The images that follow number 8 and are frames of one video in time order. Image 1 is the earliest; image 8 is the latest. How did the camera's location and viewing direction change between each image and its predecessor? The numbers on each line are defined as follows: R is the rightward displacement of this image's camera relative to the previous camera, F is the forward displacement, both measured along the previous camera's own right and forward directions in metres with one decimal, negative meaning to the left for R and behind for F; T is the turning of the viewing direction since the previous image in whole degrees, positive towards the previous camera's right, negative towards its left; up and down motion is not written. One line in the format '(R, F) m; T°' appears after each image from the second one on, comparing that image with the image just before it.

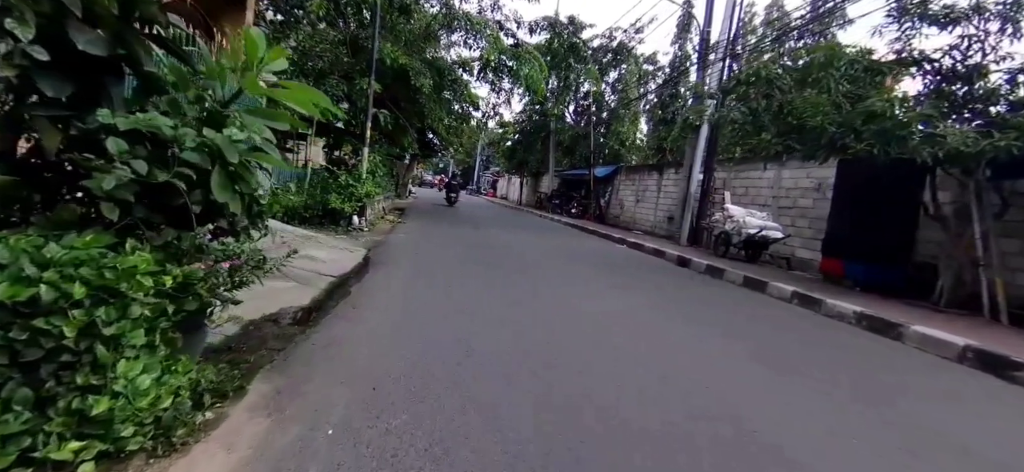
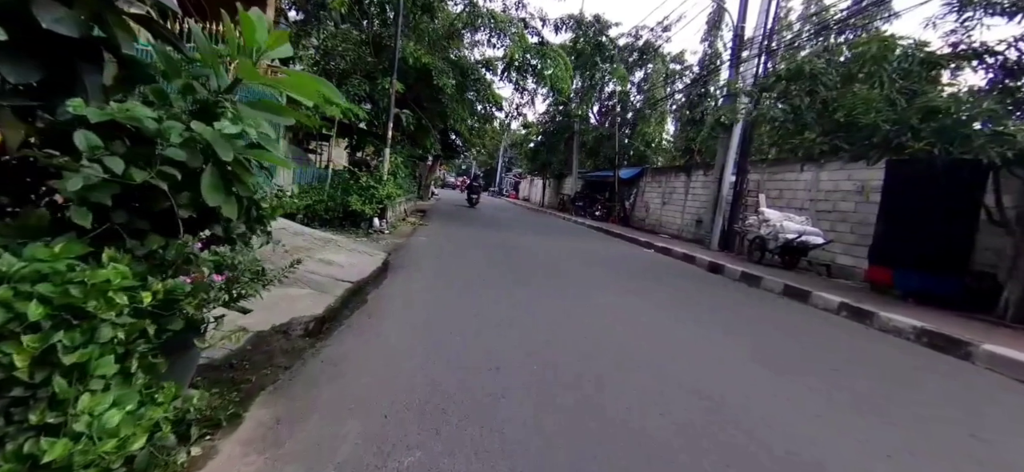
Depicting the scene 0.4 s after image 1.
(0.0, +0.3) m; -3°
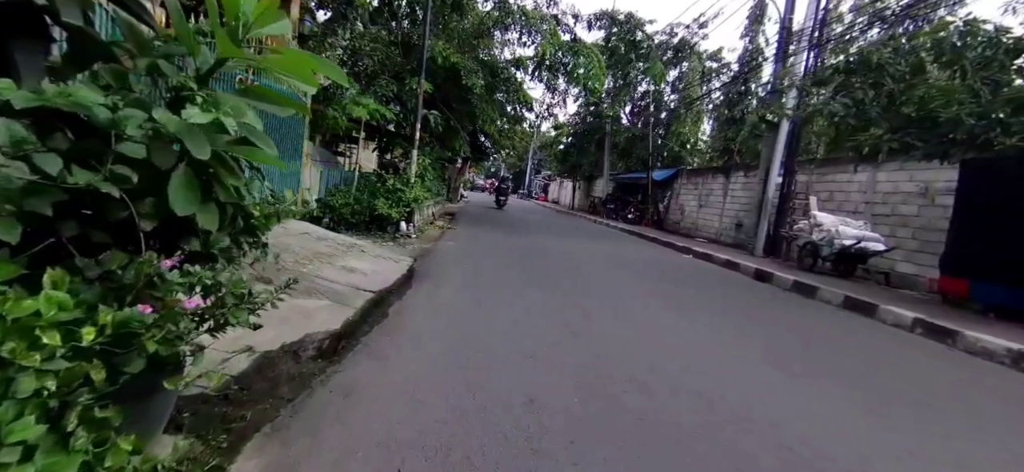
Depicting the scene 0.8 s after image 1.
(-0.1, +0.4) m; -4°
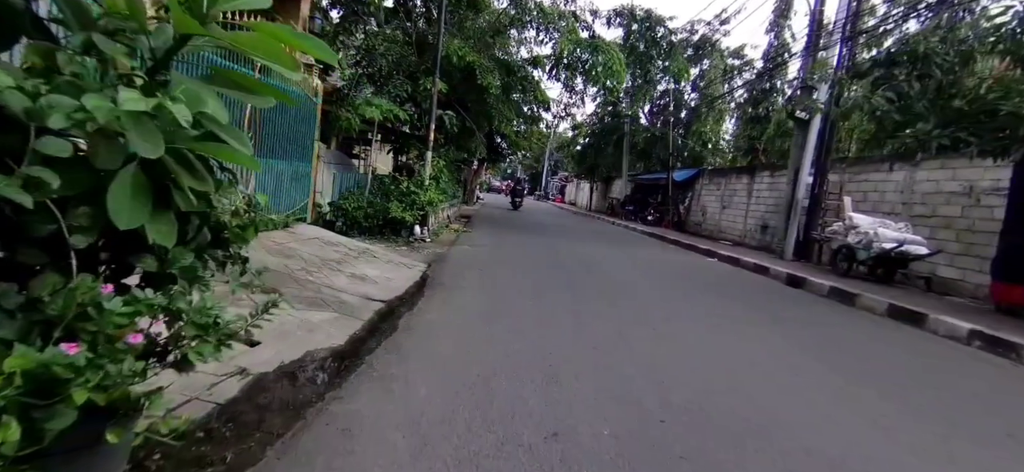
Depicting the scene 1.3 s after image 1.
(0.0, +0.3) m; -2°
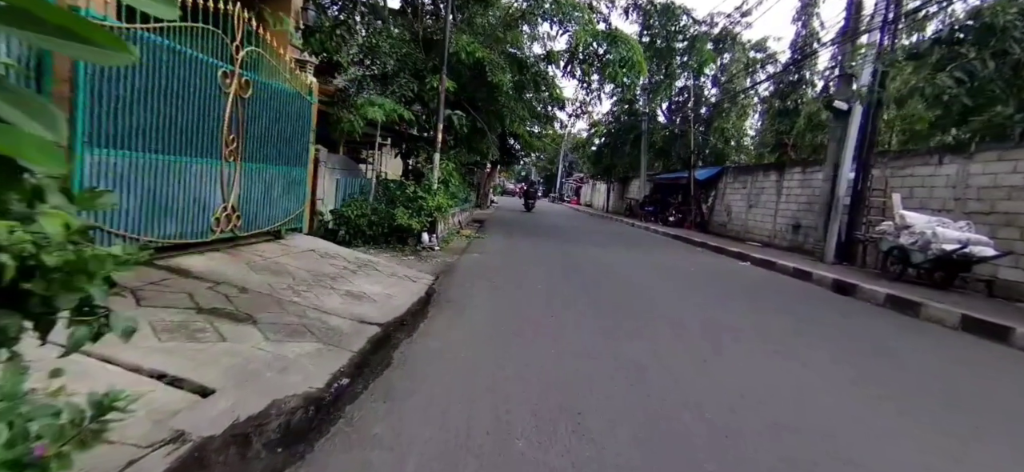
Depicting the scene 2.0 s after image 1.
(0.0, +0.6) m; -2°
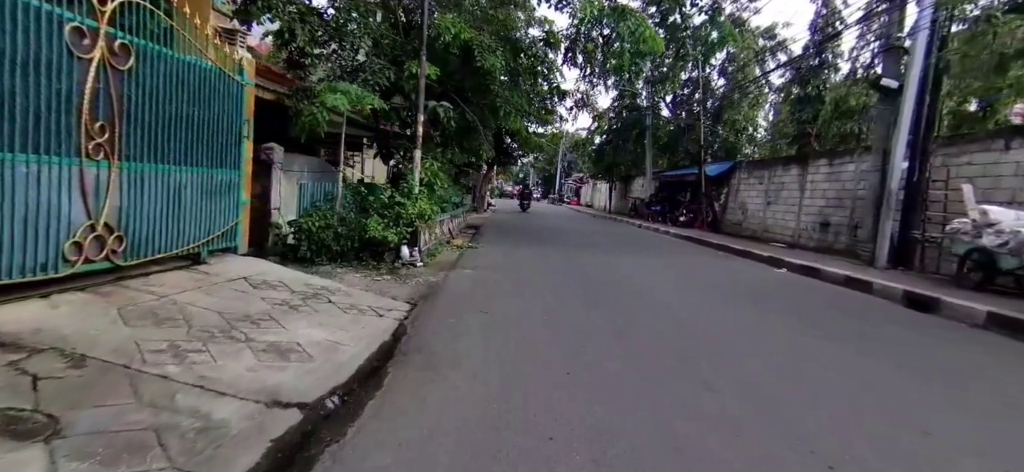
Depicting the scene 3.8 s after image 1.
(0.0, +1.4) m; 0°
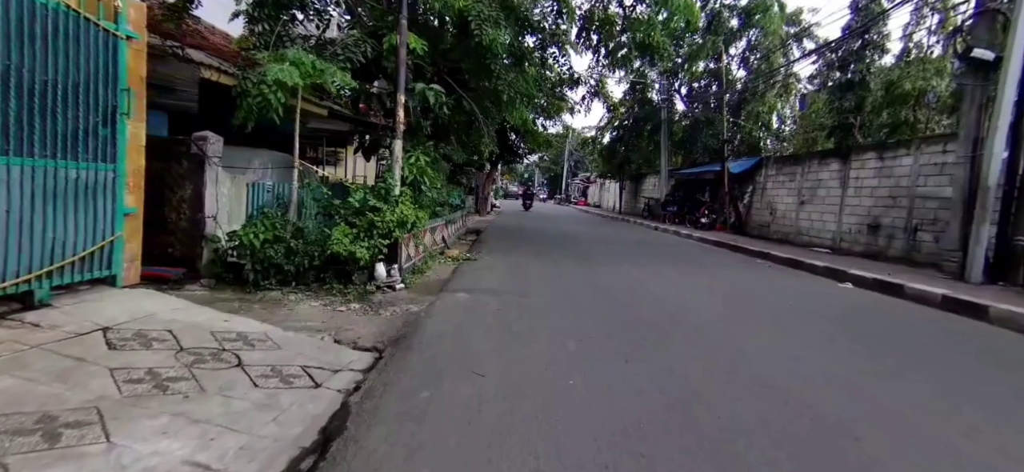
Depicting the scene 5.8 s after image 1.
(0.0, +1.5) m; -1°
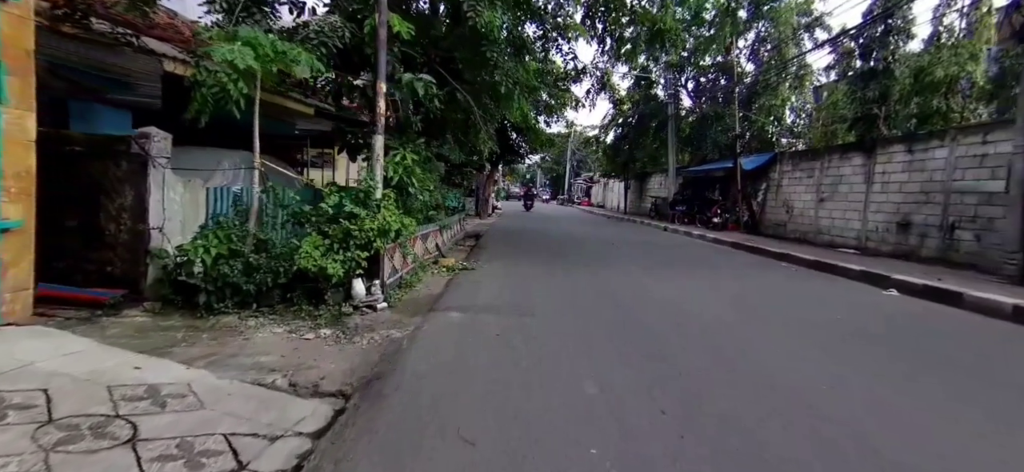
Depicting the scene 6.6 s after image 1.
(0.0, +0.8) m; 0°
